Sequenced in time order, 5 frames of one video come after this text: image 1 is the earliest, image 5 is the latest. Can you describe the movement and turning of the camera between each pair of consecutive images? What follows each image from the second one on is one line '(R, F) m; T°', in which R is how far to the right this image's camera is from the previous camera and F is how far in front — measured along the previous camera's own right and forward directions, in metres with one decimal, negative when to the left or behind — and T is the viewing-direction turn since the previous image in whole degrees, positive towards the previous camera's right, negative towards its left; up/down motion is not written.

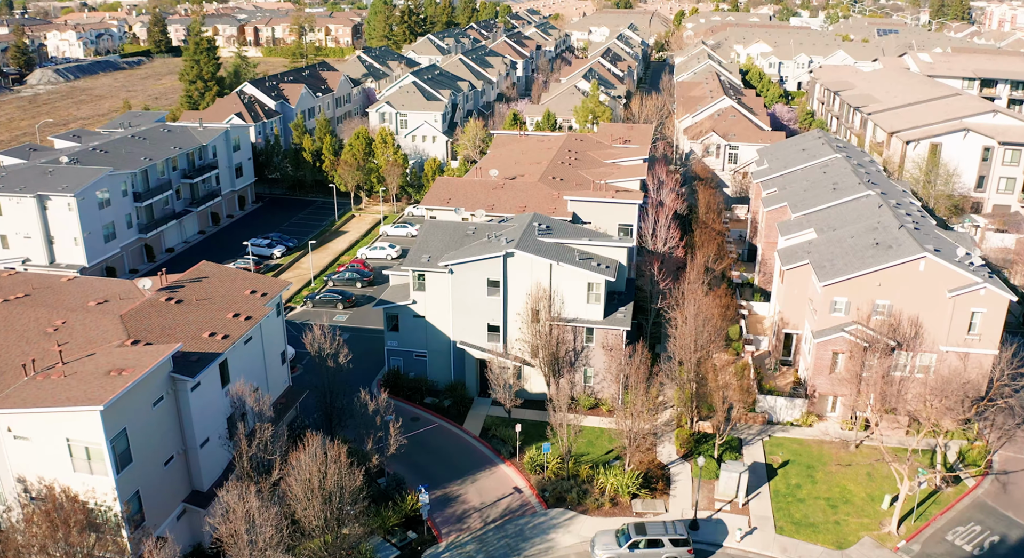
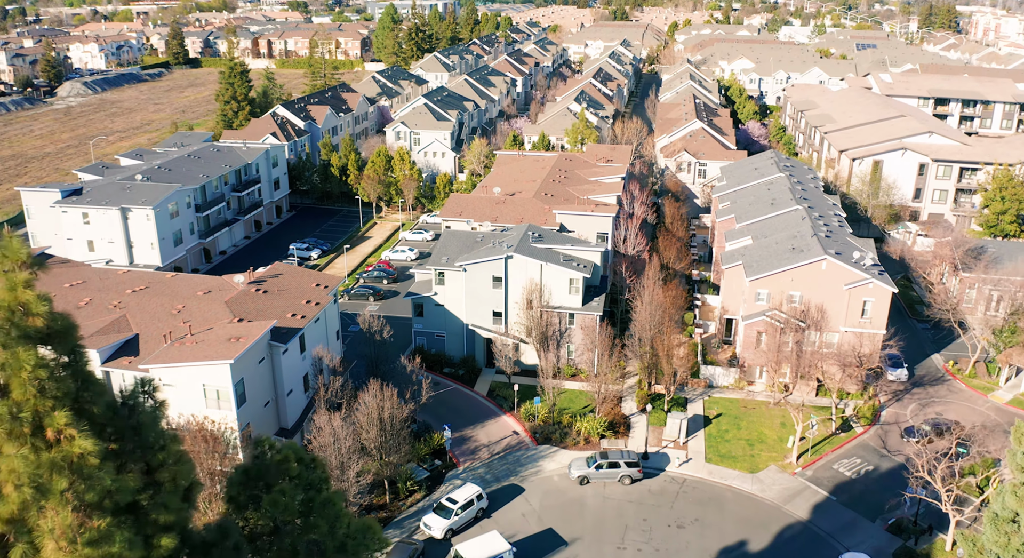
(0.0, -7.8) m; 0°
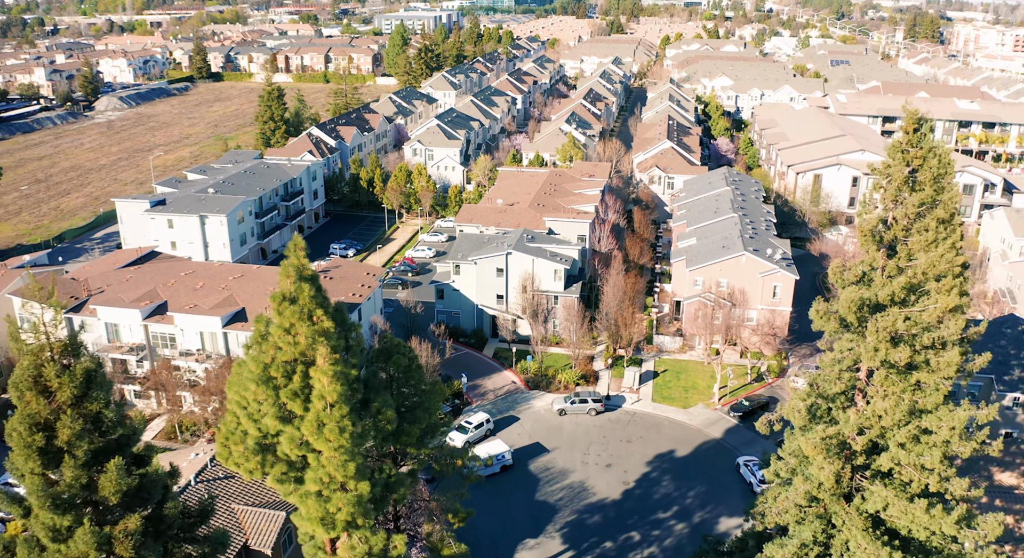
(+0.1, -11.2) m; 0°
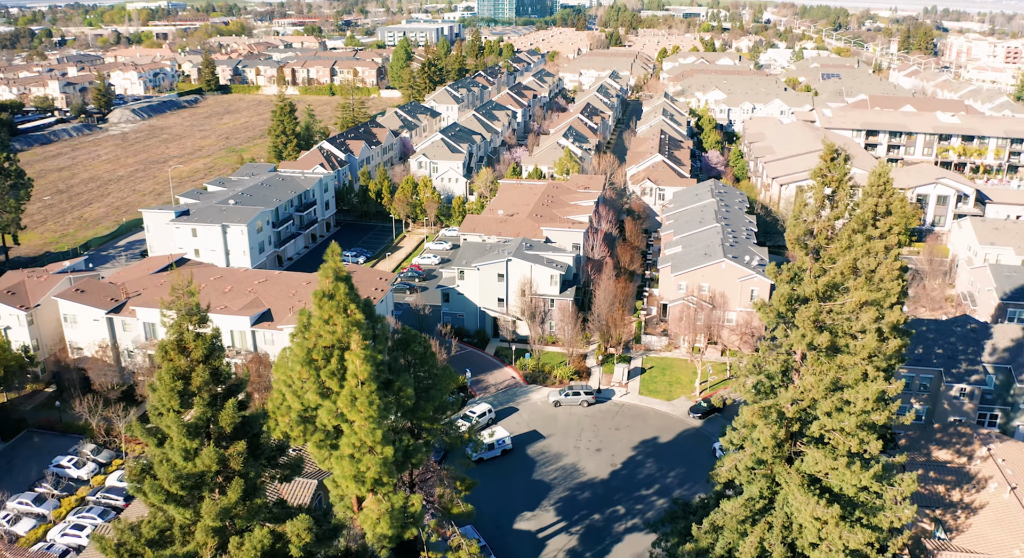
(+0.1, -4.2) m; 0°
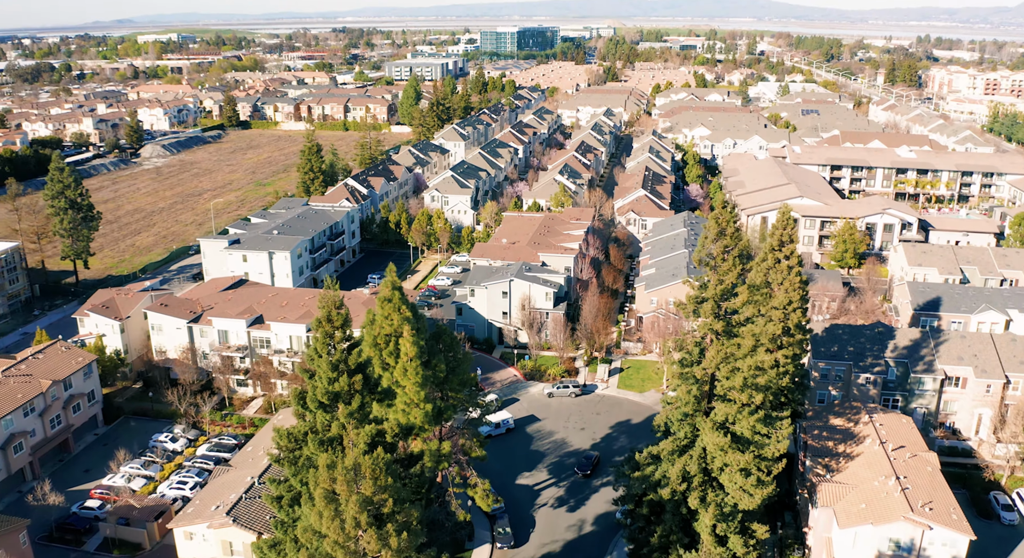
(0.0, -10.8) m; 0°
